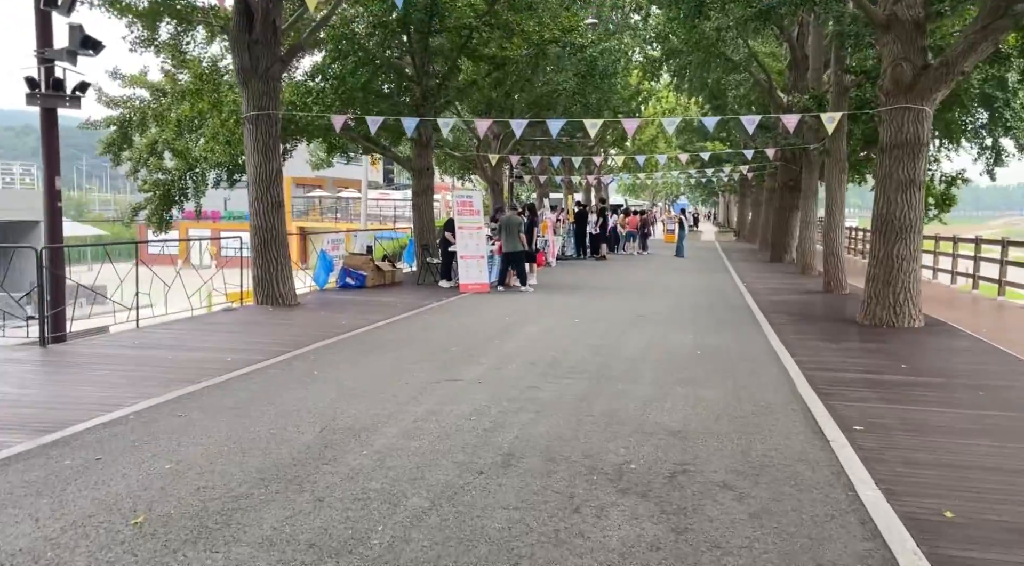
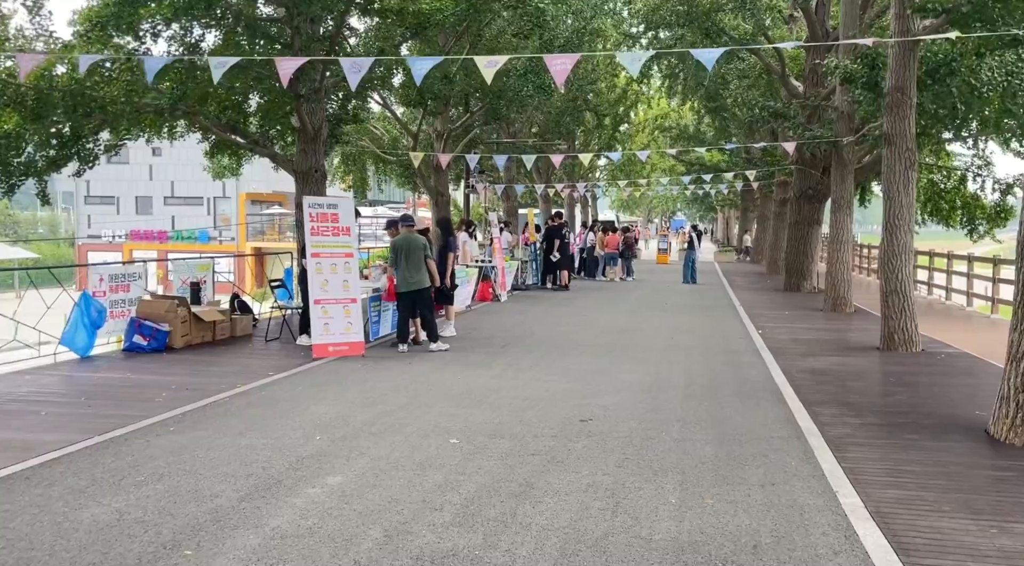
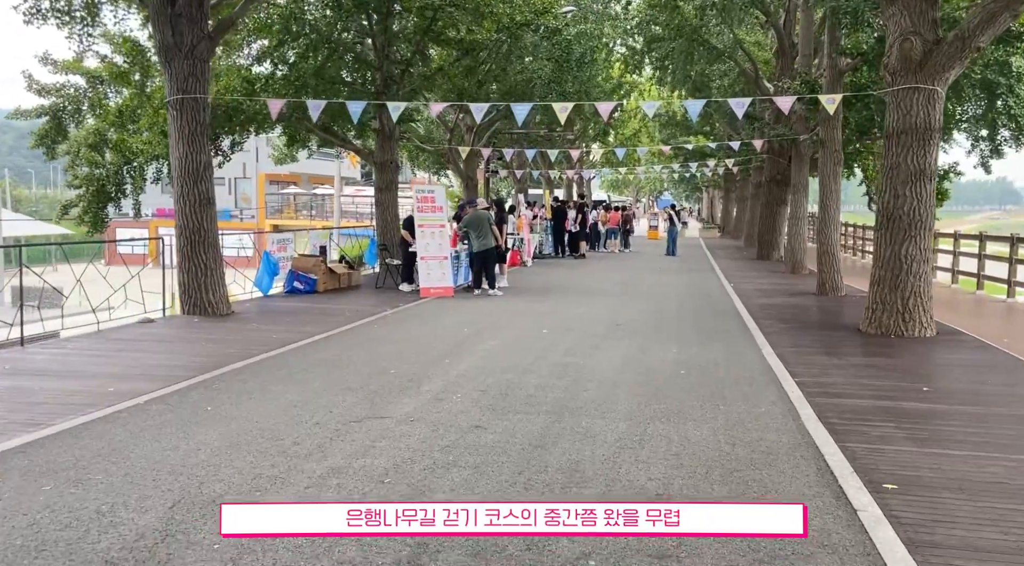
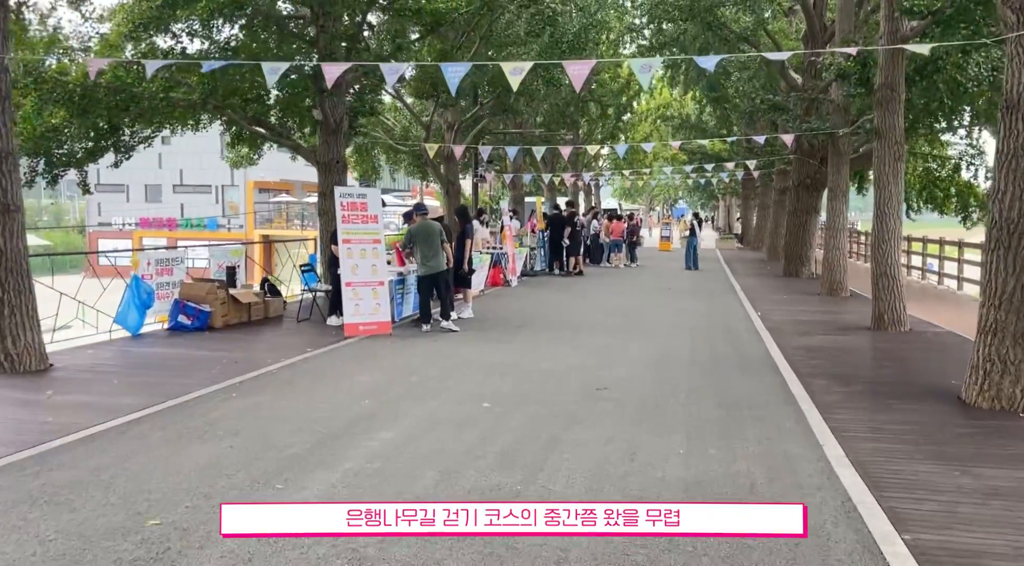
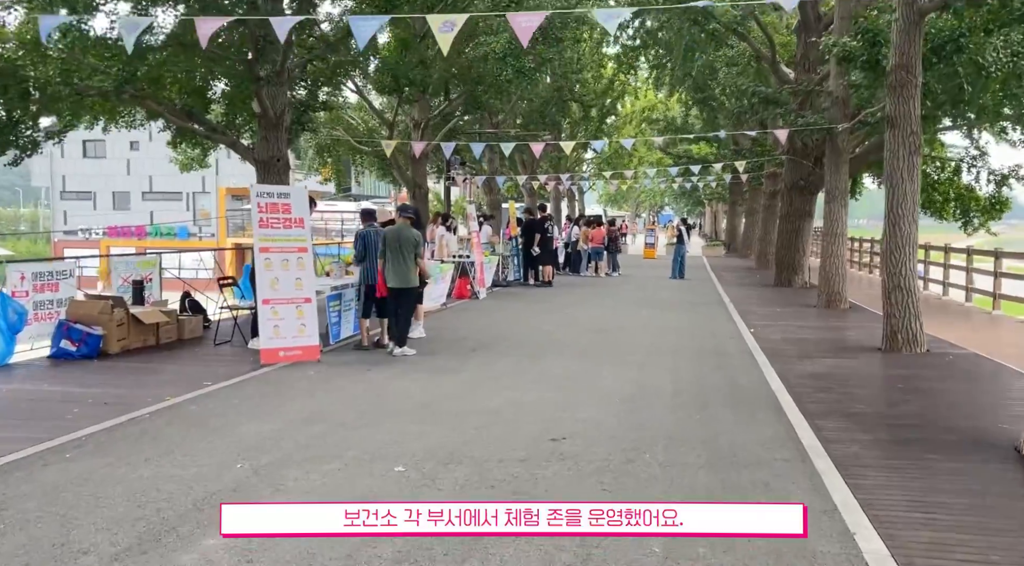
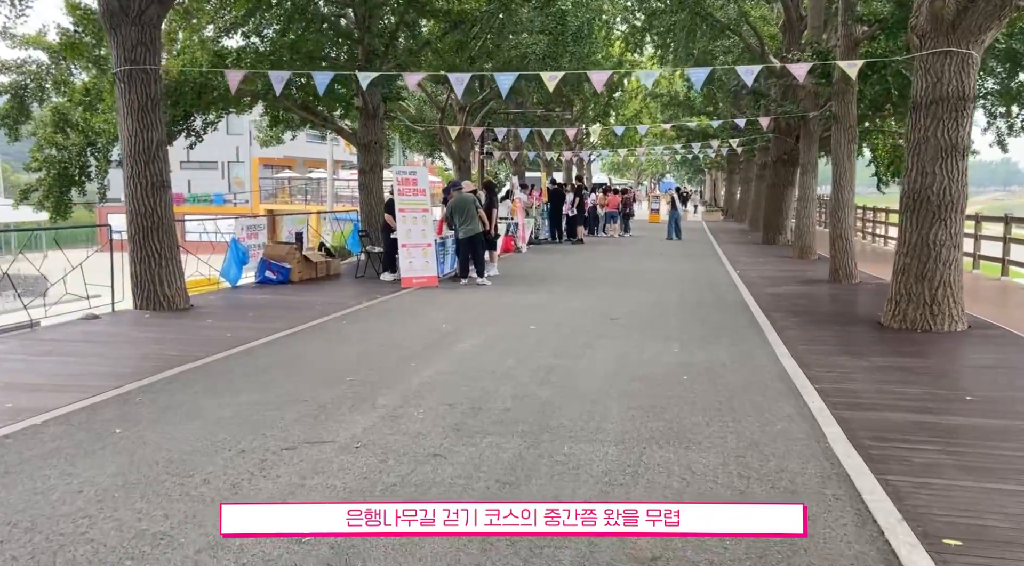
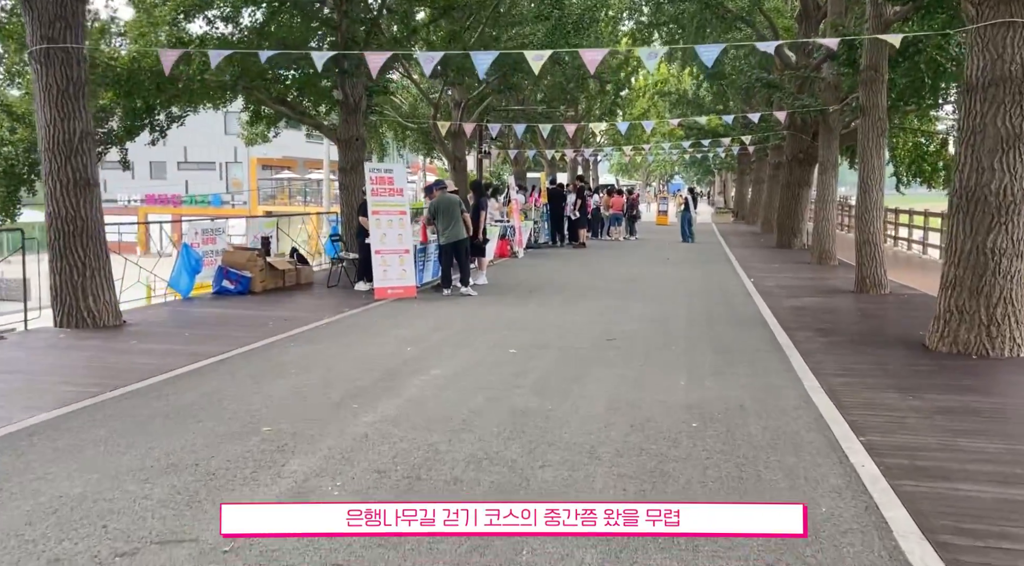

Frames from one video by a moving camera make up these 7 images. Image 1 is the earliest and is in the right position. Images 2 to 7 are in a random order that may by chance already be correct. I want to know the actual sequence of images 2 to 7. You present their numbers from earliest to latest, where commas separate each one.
3, 6, 7, 4, 2, 5
